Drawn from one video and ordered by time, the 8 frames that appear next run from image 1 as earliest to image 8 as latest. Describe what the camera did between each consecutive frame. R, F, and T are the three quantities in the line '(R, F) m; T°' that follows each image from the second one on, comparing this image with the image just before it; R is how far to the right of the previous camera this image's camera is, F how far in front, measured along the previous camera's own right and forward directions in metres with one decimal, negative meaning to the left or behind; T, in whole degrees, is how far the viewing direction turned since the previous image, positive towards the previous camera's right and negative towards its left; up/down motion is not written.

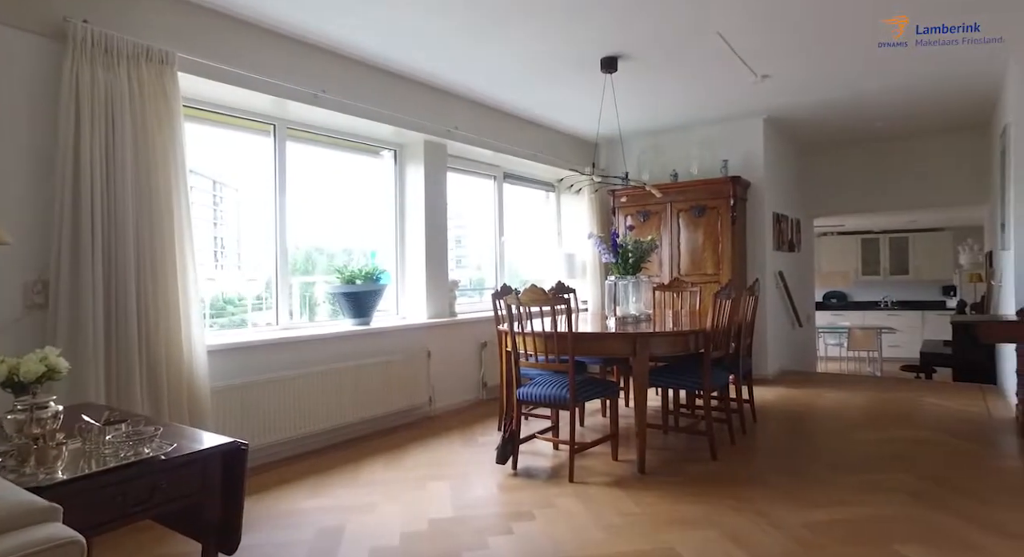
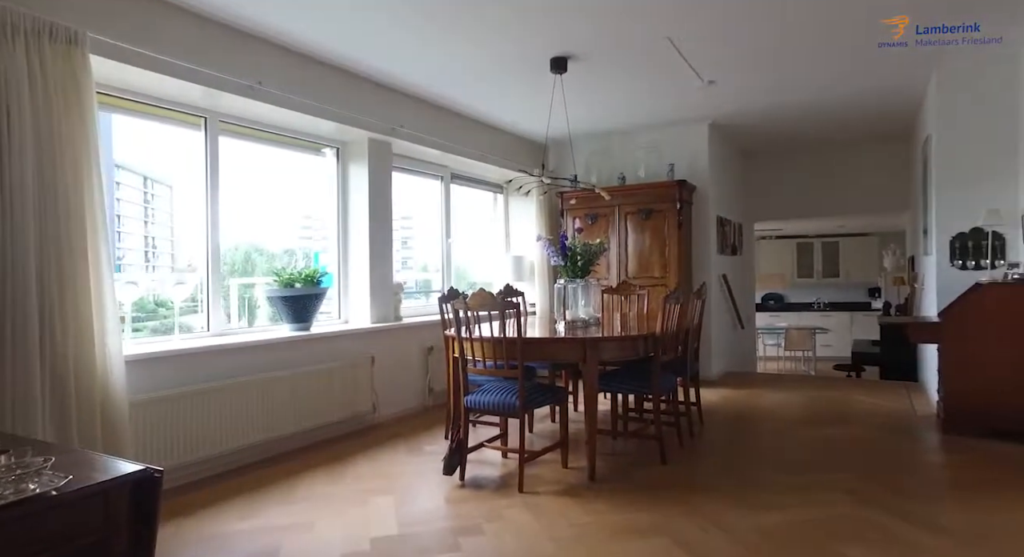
(0.0, +0.1) m; +5°
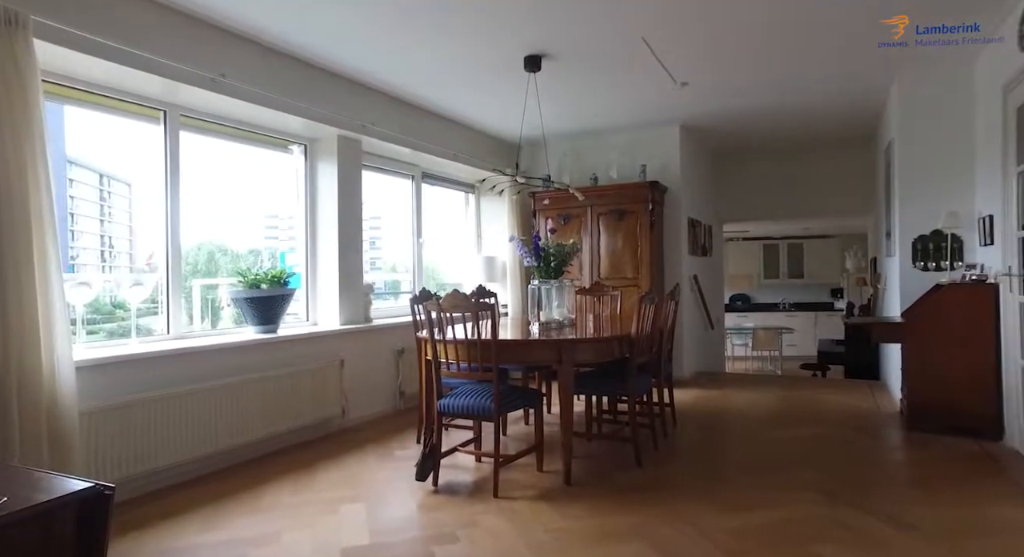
(0.0, +0.1) m; +3°
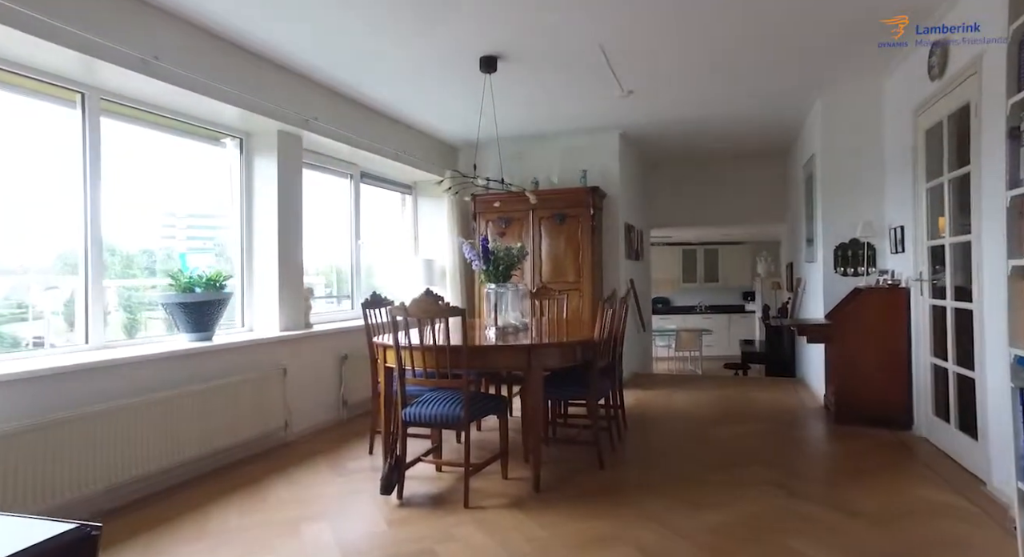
(-0.3, +0.1) m; +8°
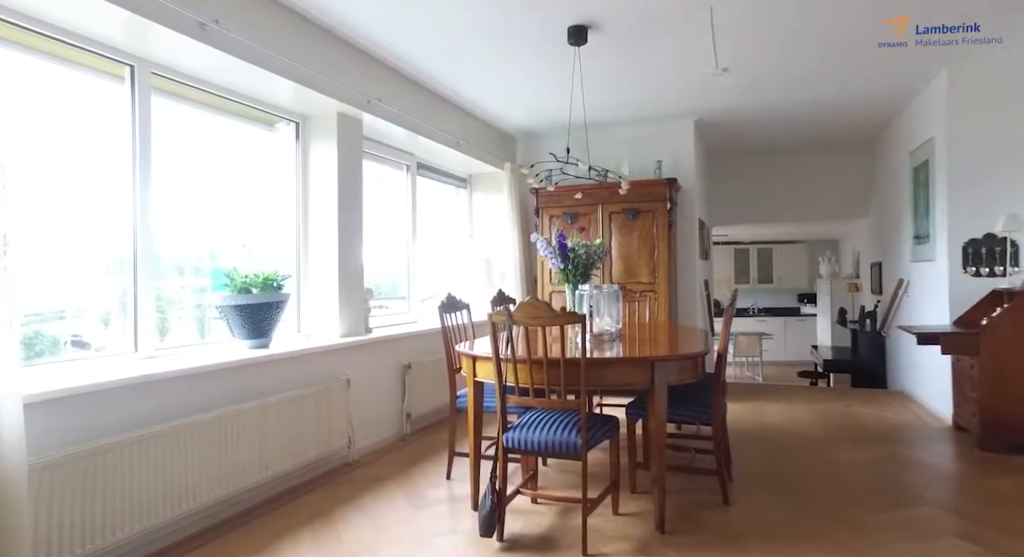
(-0.4, +0.4) m; -2°
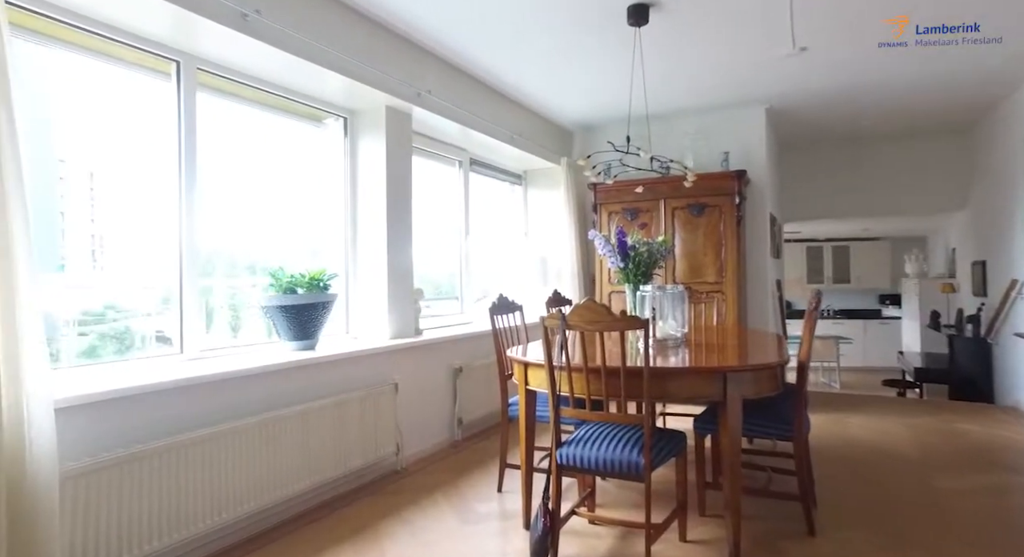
(0.0, +0.2) m; -6°
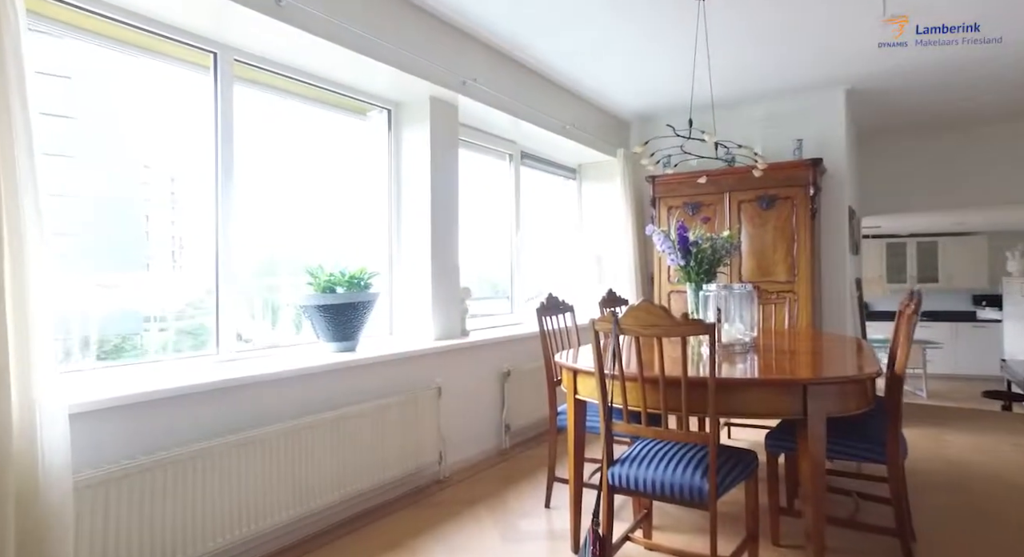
(0.0, +0.2) m; -6°
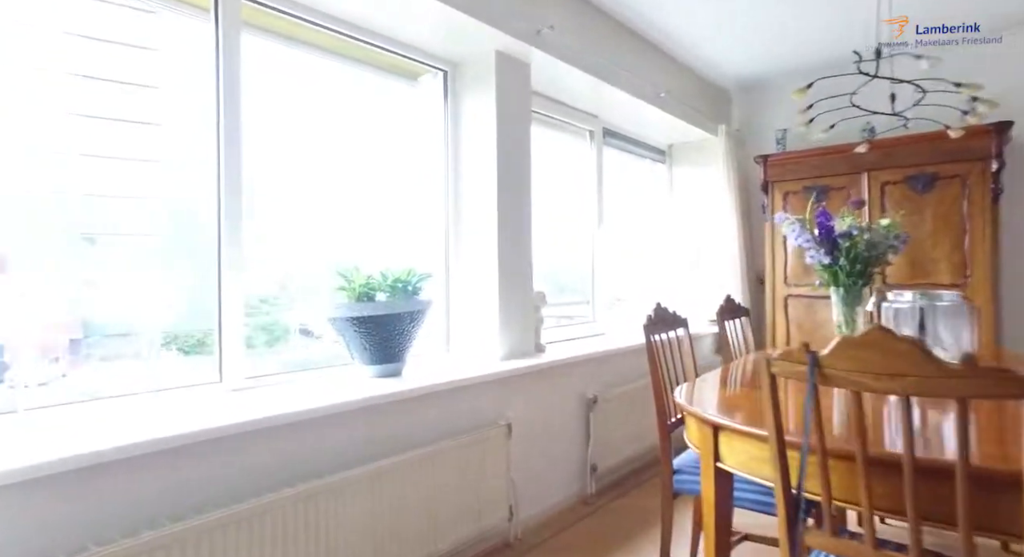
(-0.1, +0.7) m; -7°
